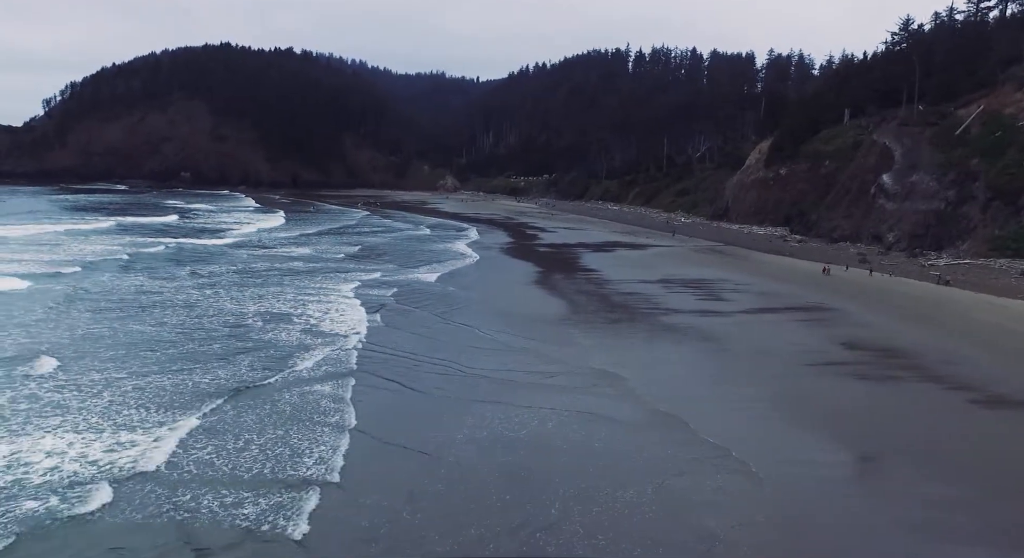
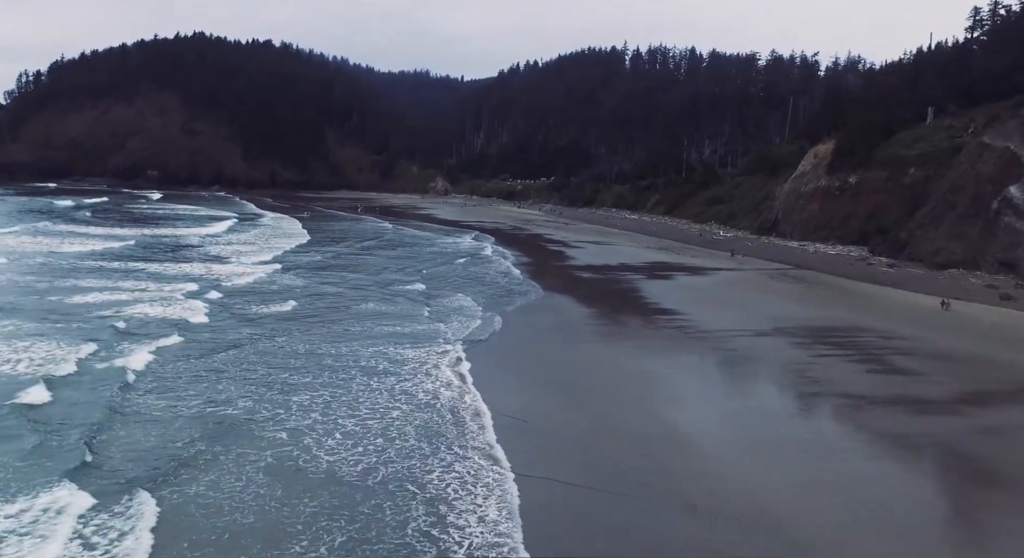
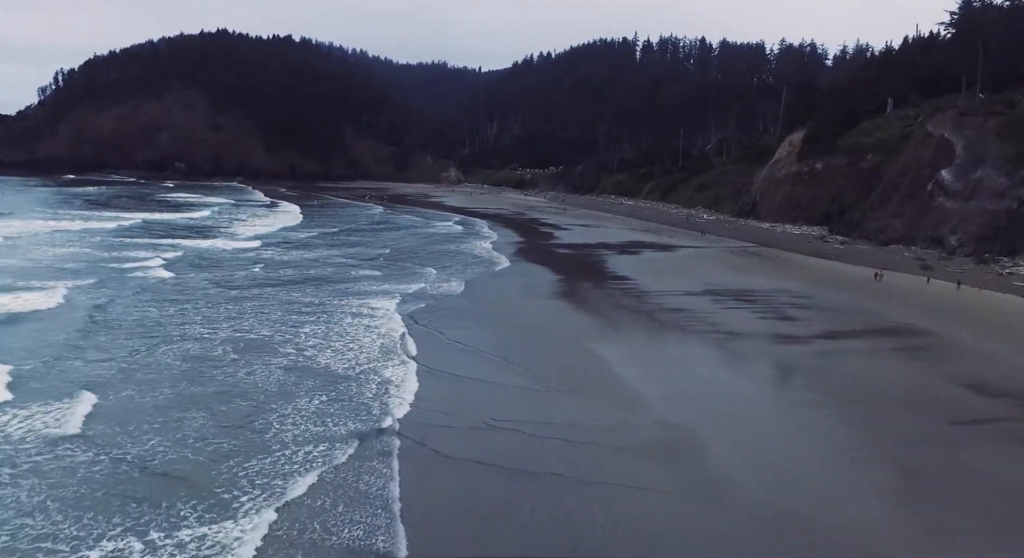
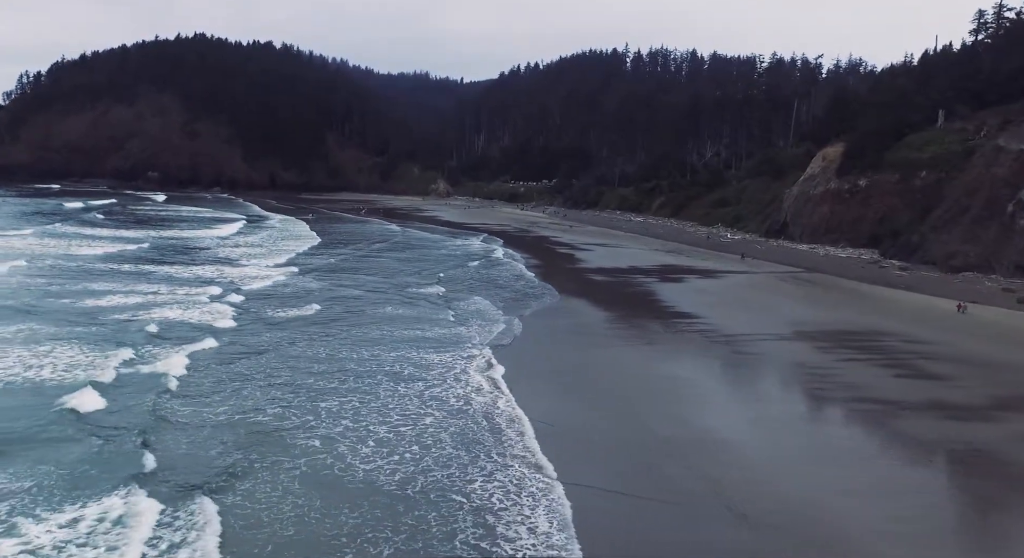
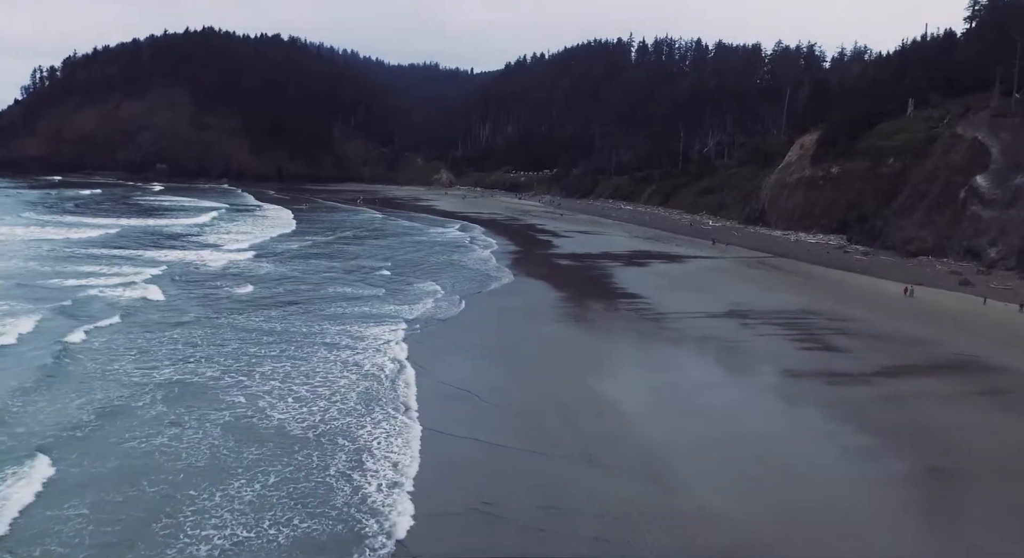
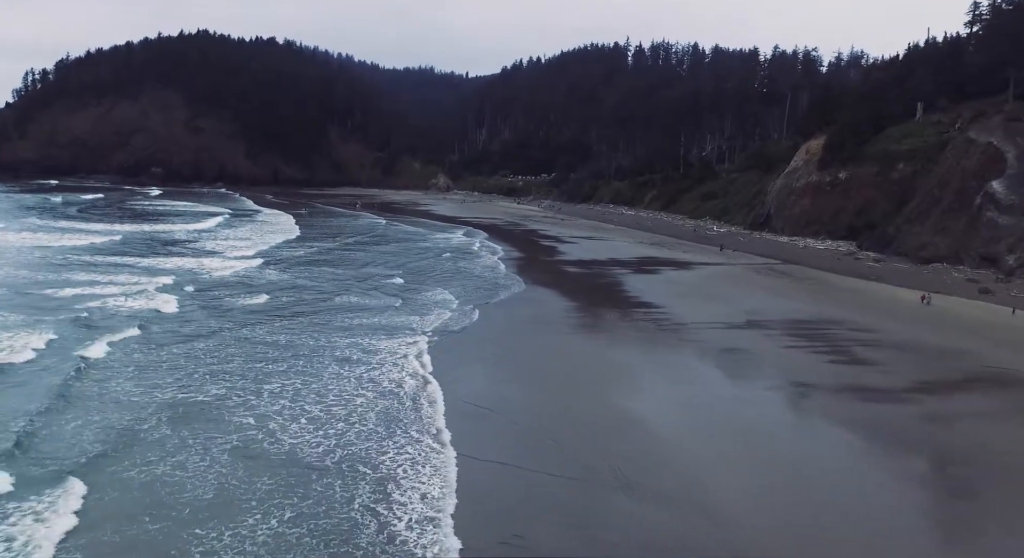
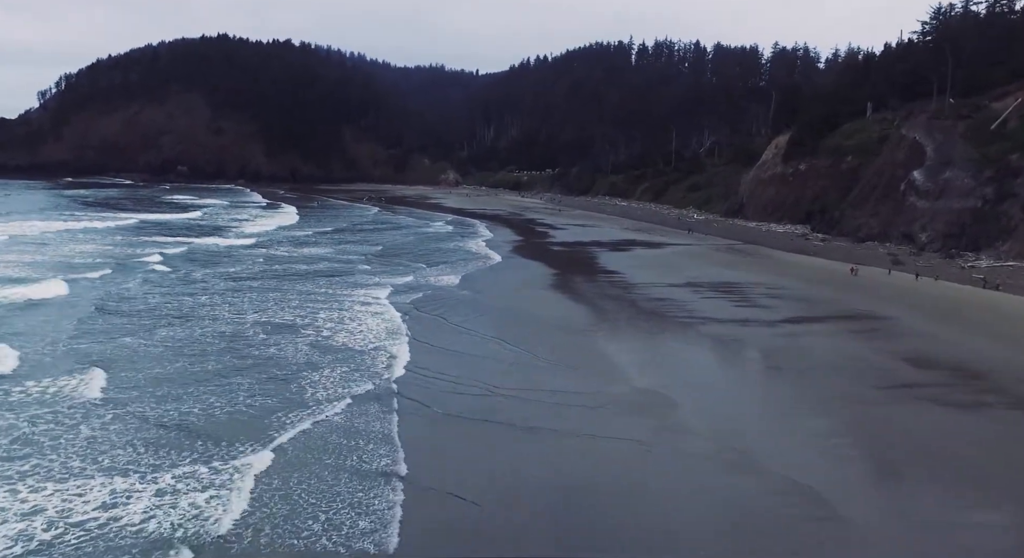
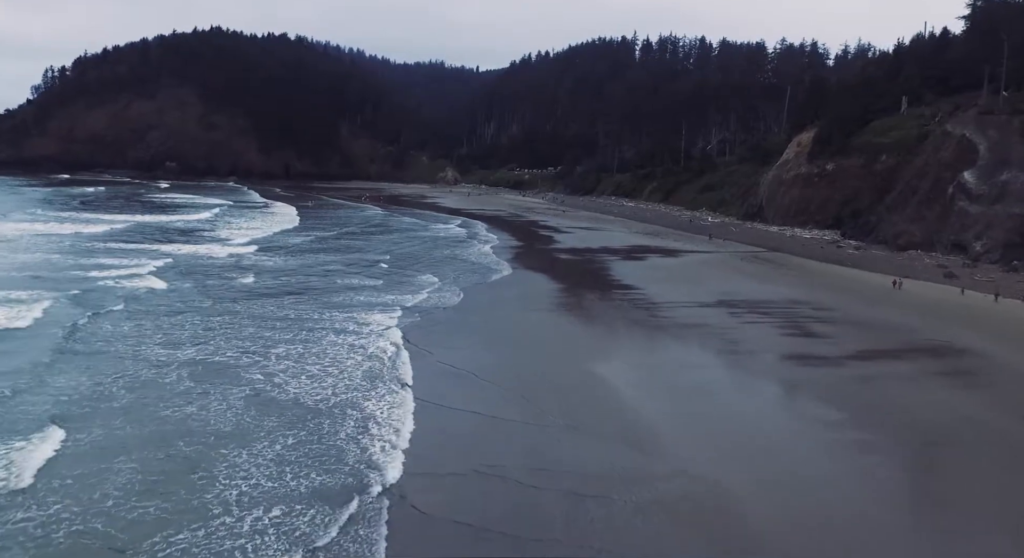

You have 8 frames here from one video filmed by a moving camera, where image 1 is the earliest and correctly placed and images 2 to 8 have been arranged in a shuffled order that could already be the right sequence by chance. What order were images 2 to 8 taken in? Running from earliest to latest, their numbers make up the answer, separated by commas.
7, 3, 8, 5, 6, 2, 4
